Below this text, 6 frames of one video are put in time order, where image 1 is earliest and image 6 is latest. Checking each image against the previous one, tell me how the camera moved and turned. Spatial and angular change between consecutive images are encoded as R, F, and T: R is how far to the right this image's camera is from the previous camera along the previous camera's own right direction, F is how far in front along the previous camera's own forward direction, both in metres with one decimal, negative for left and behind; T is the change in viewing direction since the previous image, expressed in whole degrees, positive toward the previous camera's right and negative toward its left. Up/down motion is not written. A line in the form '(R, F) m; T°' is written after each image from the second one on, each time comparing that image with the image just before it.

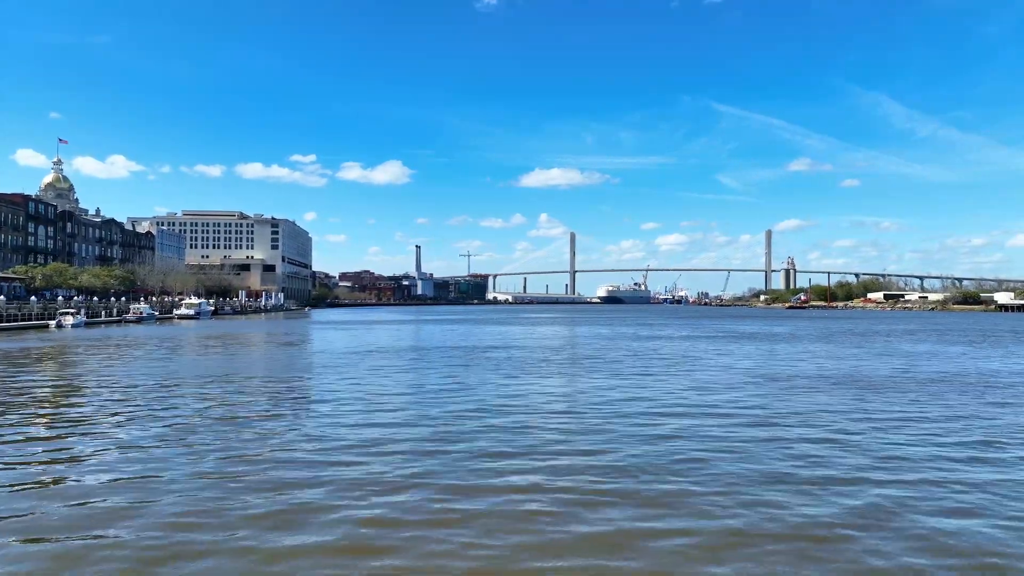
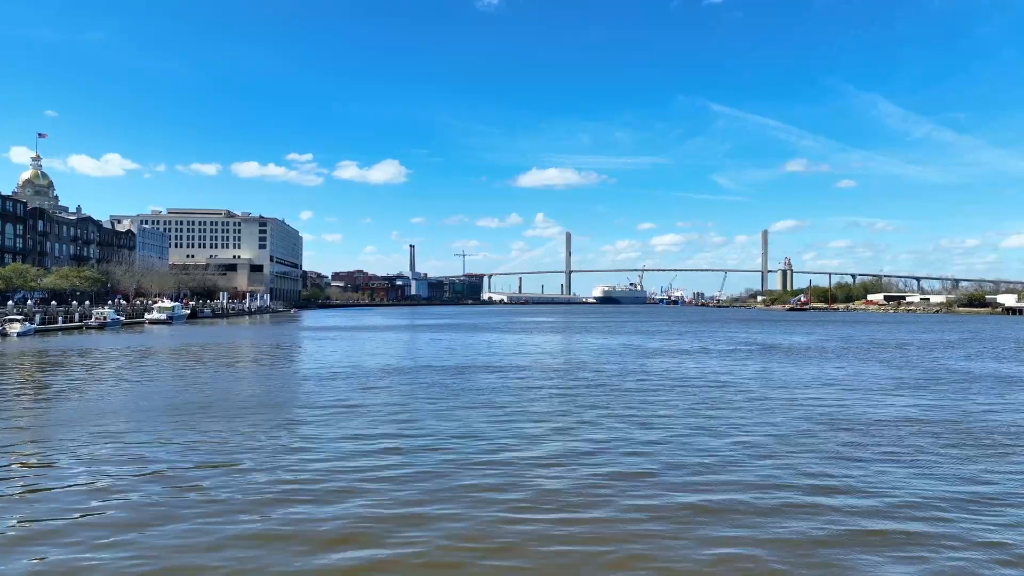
(+0.1, +3.8) m; 0°
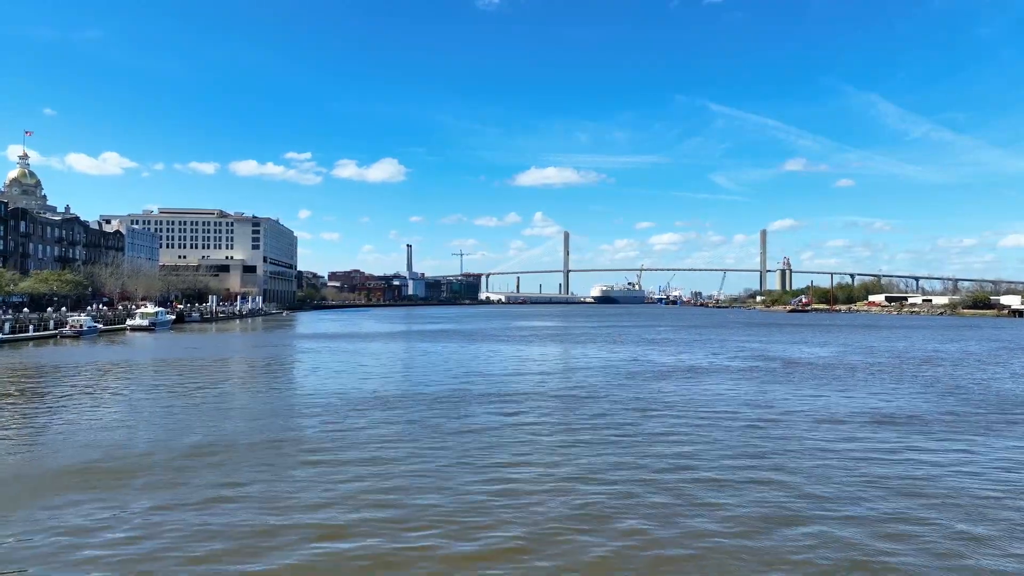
(0.0, +2.5) m; 0°
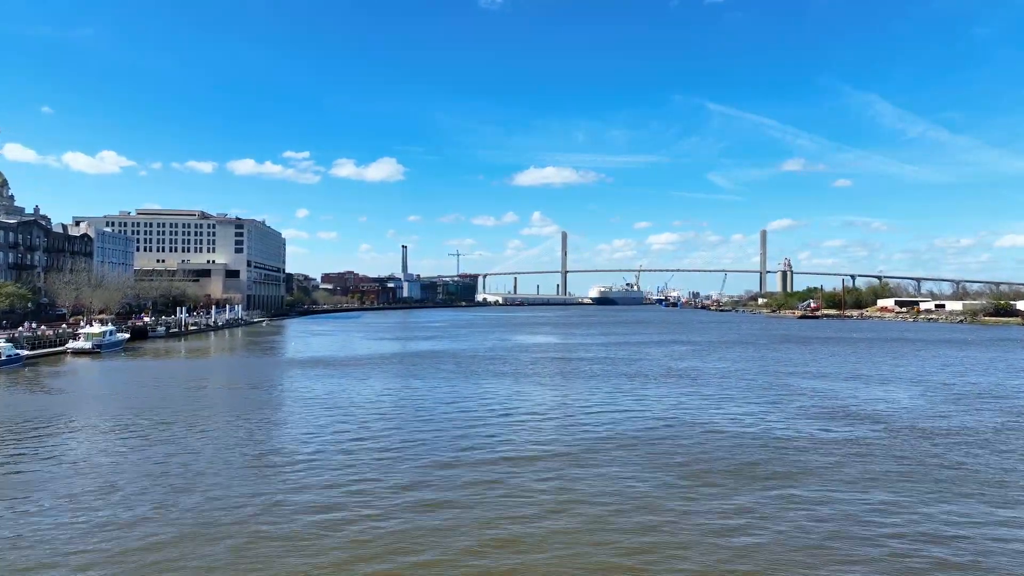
(-0.2, +7.4) m; 0°
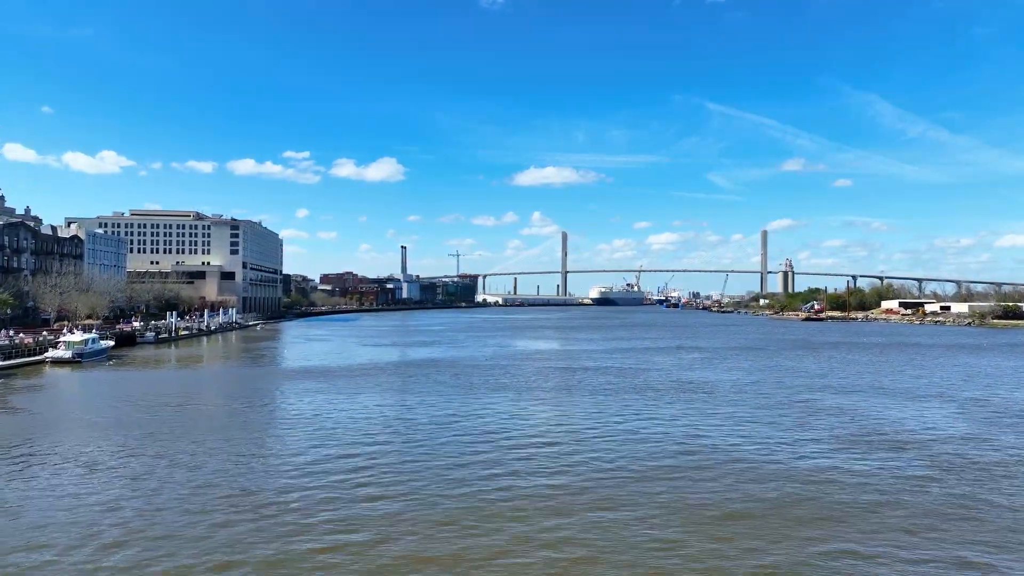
(-0.1, +2.3) m; 0°
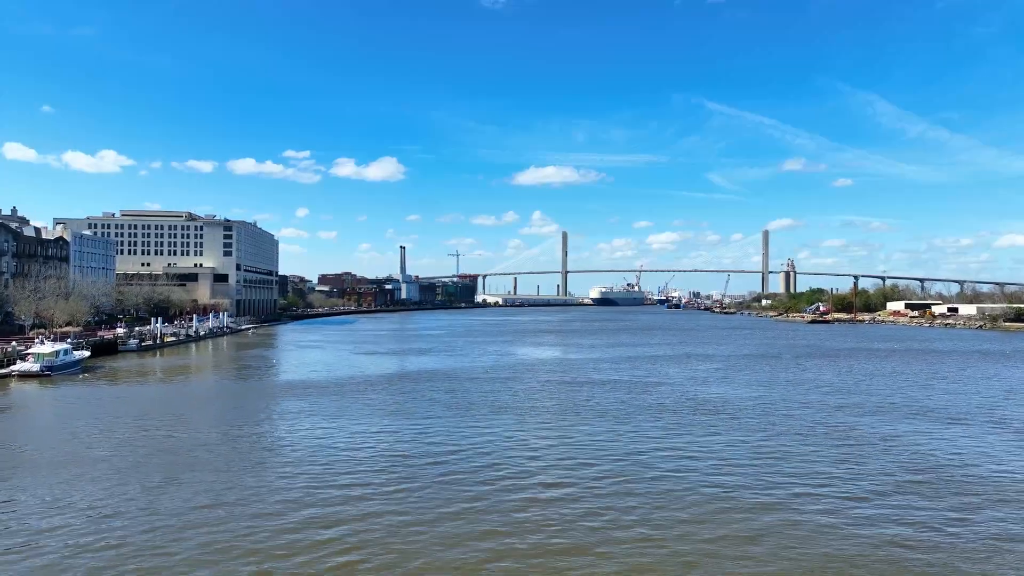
(-0.1, +3.3) m; 0°
